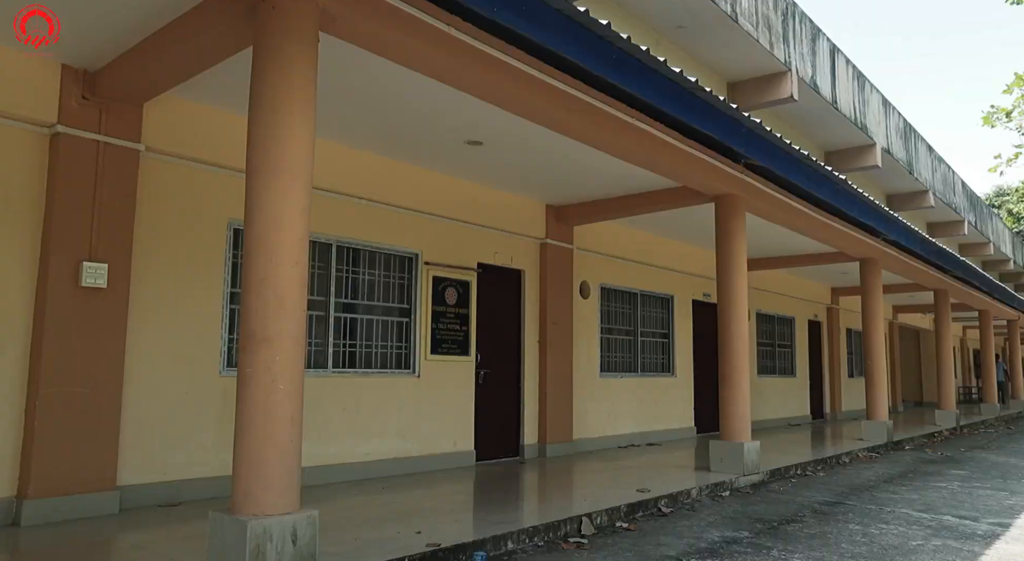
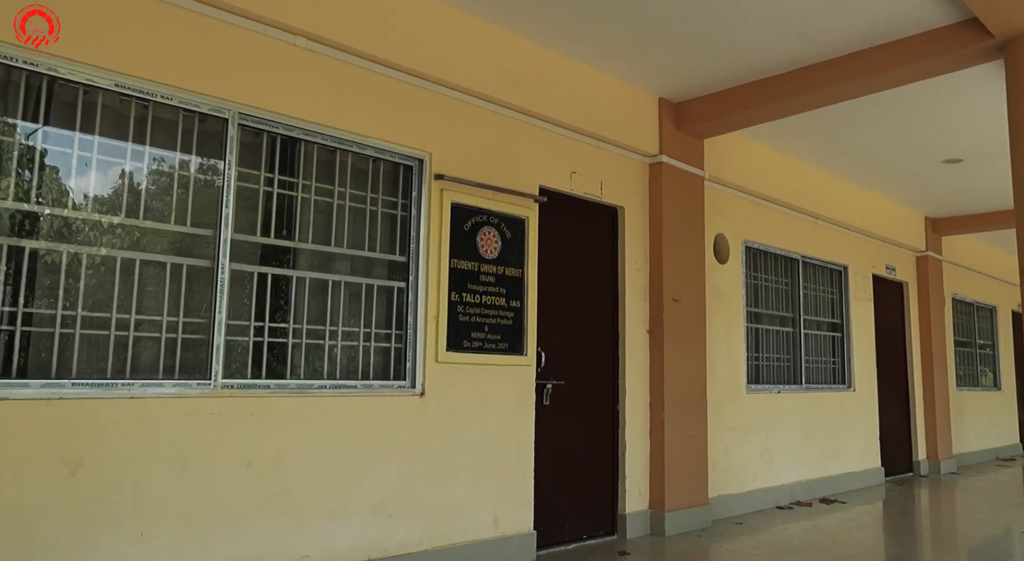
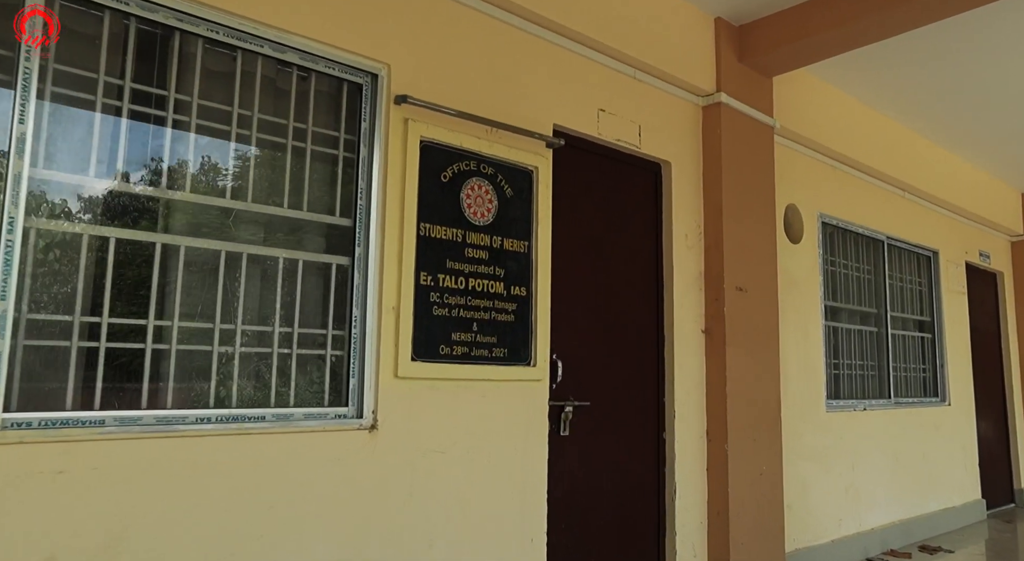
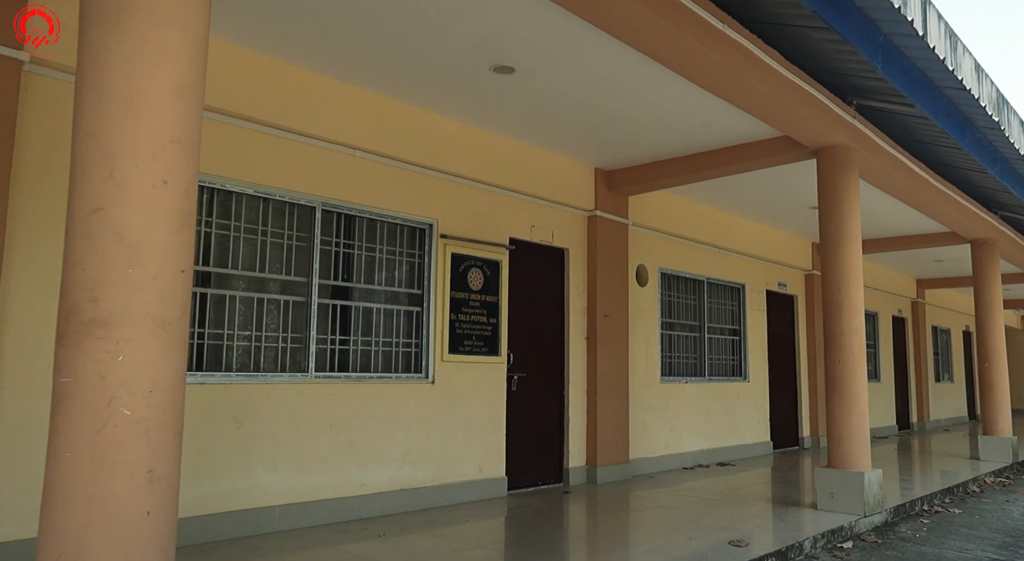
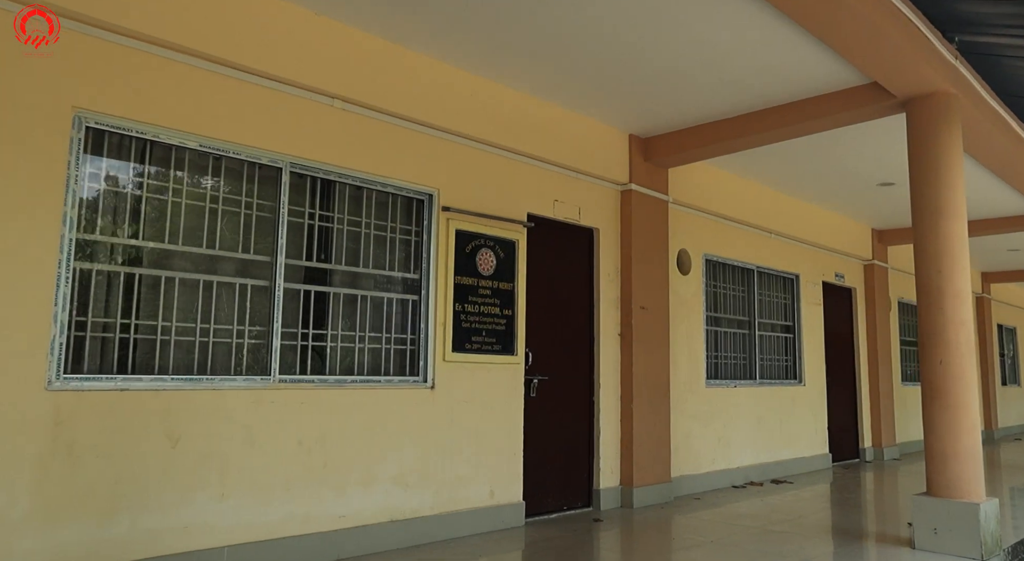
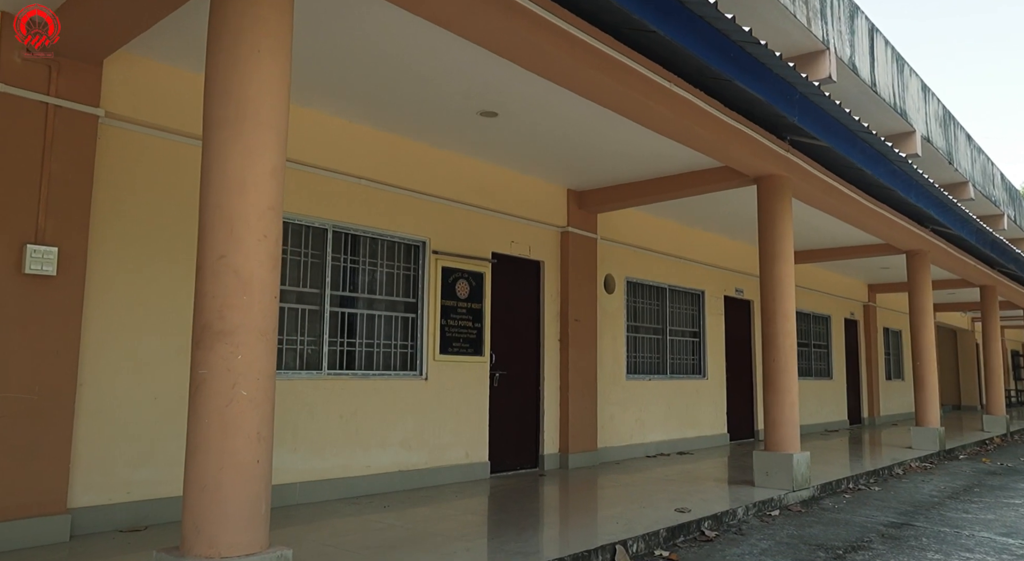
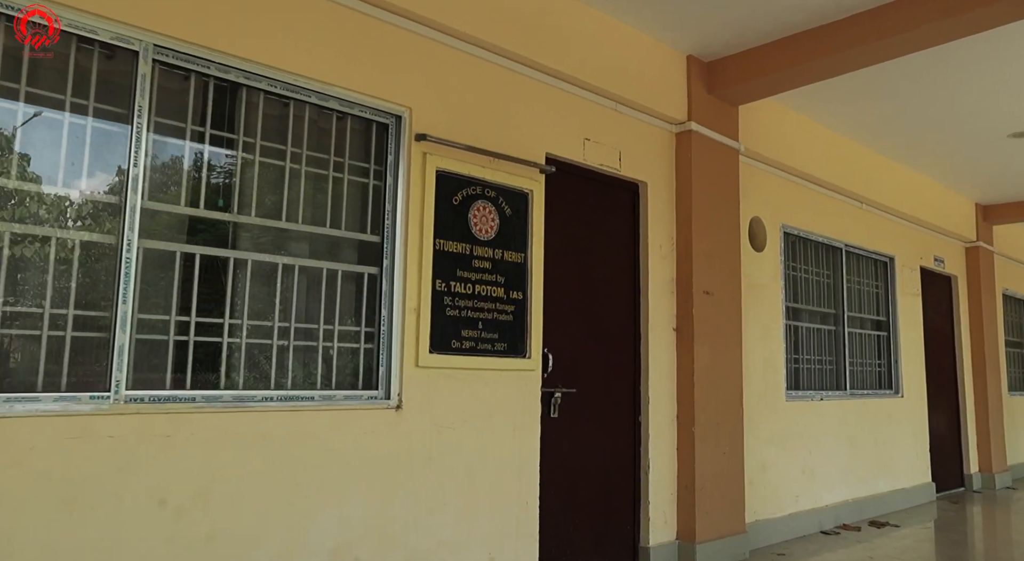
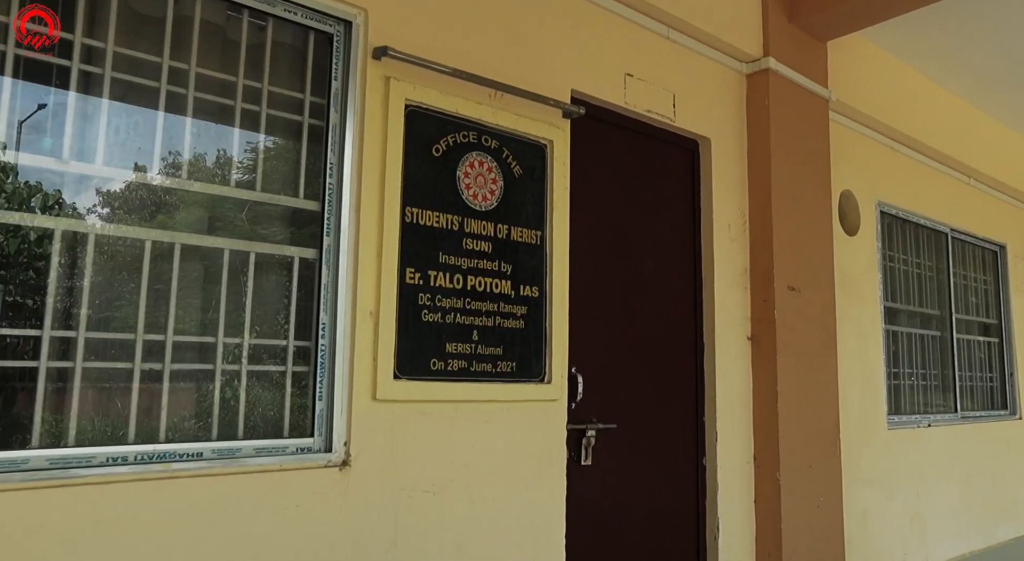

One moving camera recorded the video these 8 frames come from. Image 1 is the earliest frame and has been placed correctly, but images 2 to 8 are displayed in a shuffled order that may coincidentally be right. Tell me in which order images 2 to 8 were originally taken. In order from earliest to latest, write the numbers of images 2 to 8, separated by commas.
6, 4, 5, 2, 7, 3, 8
